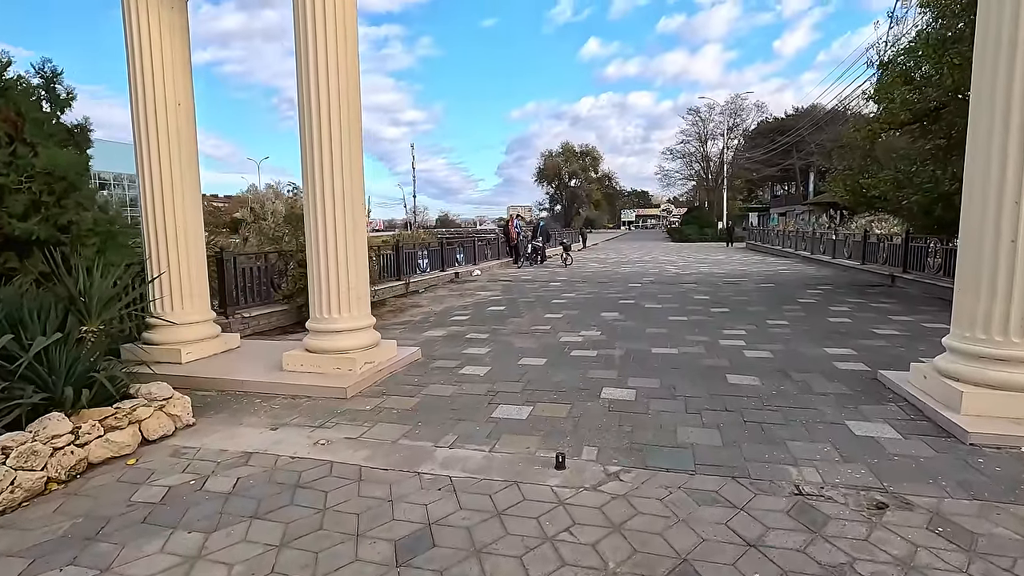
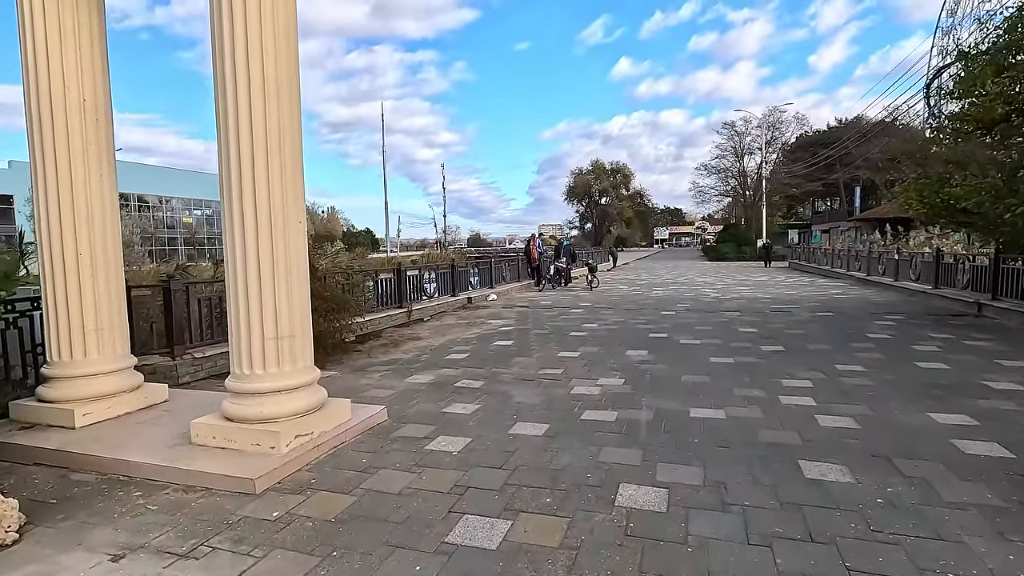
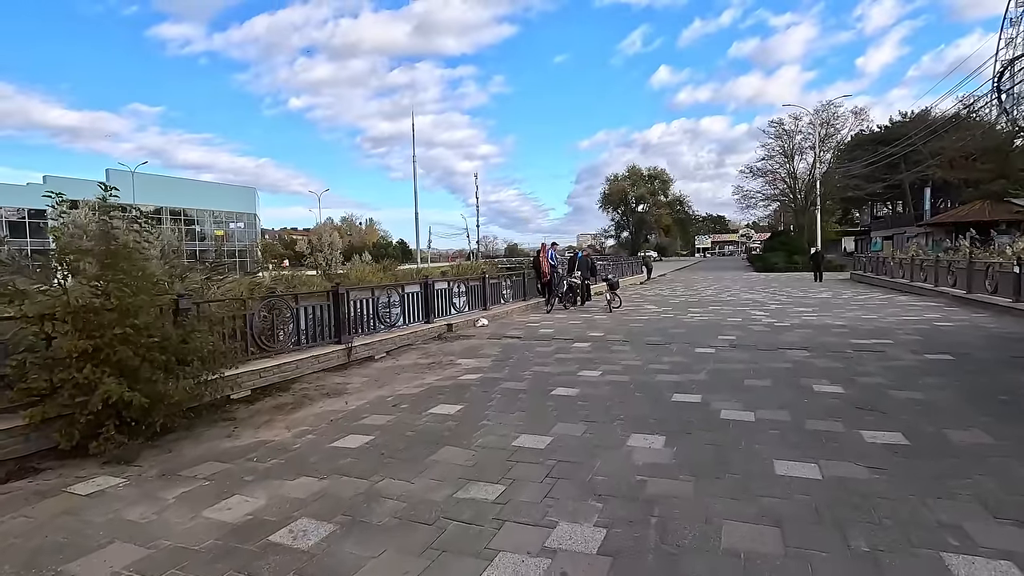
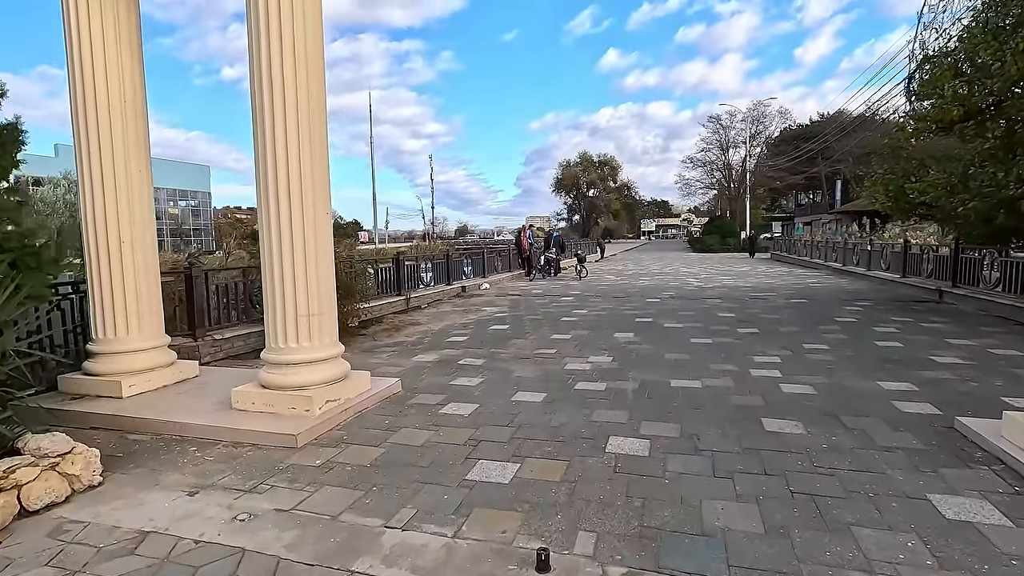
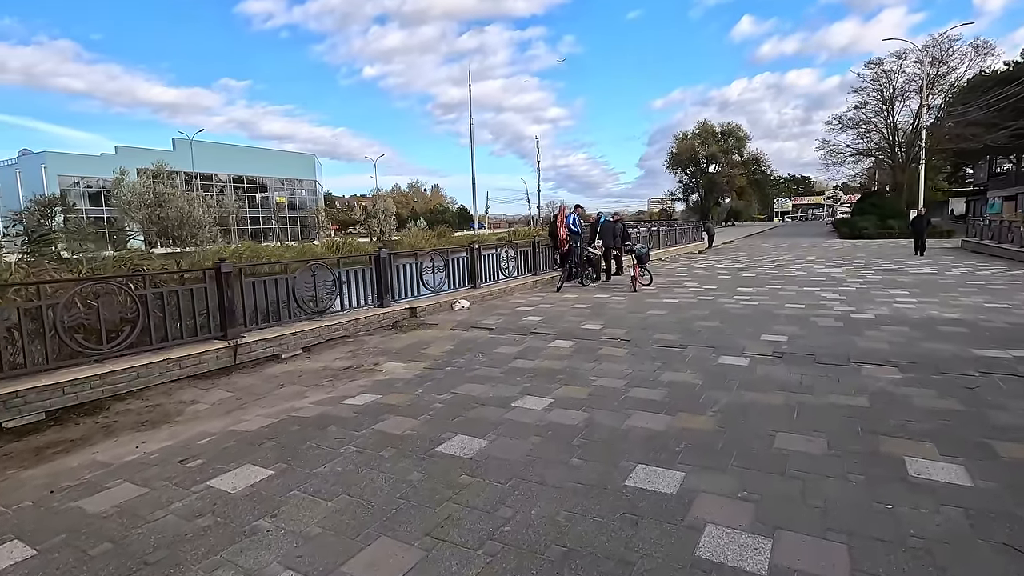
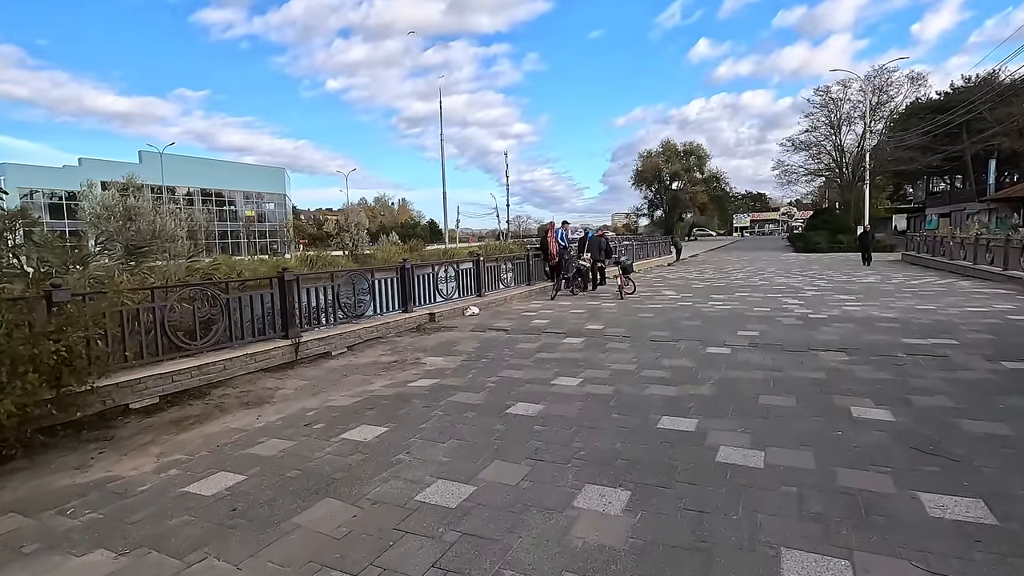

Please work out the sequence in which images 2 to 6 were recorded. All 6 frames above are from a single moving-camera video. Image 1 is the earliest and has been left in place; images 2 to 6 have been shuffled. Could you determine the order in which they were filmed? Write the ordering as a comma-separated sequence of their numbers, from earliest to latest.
4, 2, 3, 6, 5
